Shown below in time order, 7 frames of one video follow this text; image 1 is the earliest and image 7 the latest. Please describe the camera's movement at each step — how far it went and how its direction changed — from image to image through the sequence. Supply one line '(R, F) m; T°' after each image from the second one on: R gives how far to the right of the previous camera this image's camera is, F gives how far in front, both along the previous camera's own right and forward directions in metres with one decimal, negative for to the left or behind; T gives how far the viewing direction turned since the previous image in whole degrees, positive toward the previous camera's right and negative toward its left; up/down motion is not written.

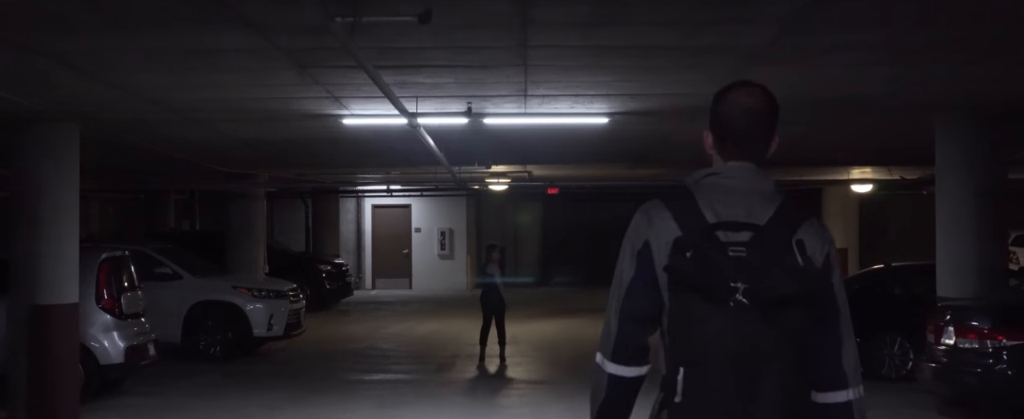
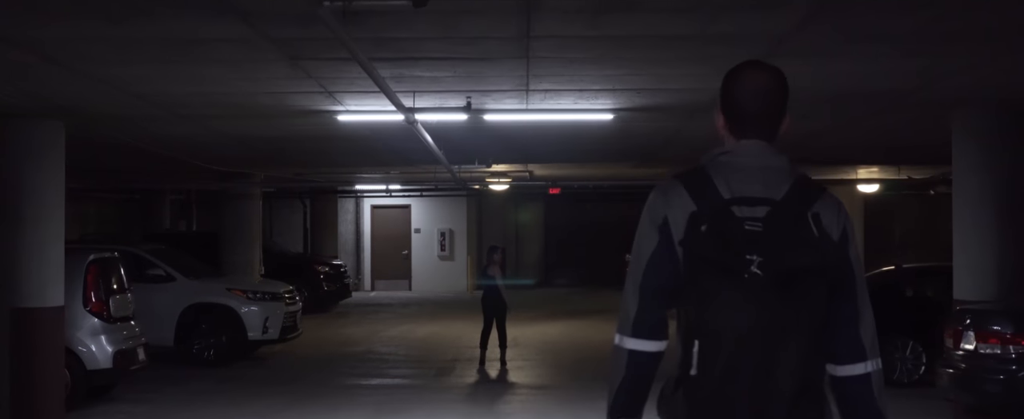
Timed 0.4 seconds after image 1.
(0.0, +0.3) m; 0°
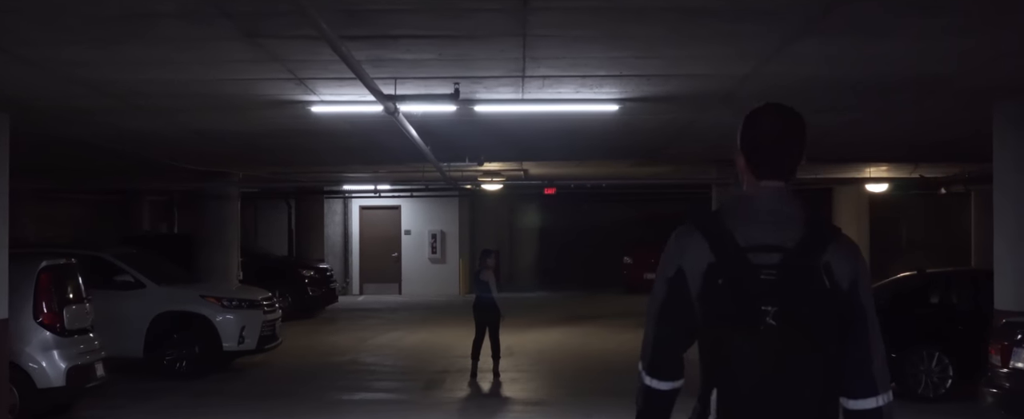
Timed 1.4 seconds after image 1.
(0.0, +0.9) m; 0°
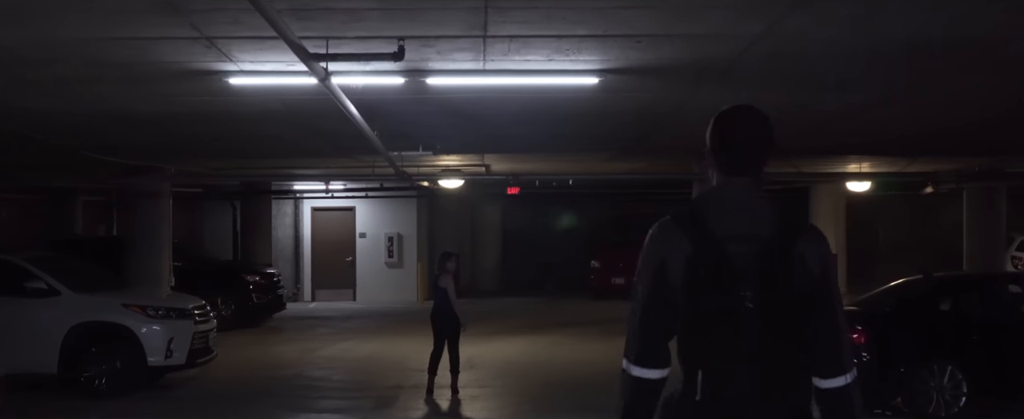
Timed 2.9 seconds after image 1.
(0.0, +1.3) m; +3°
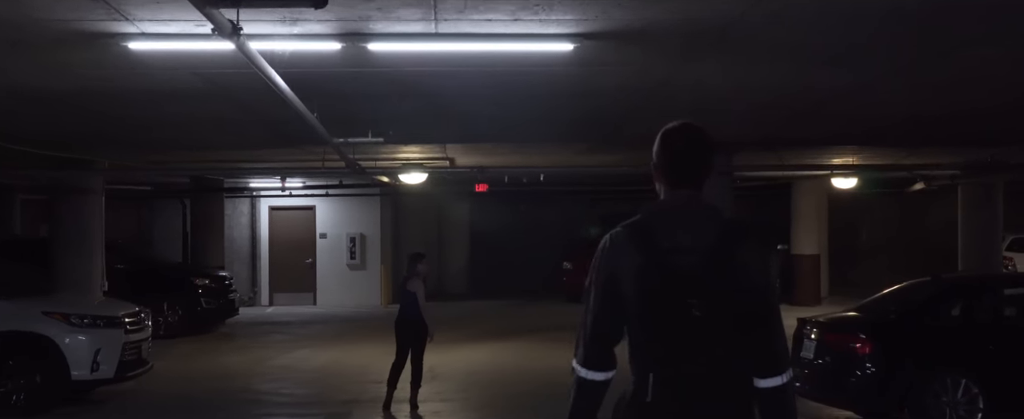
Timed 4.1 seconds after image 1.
(+0.1, +1.1) m; +2°
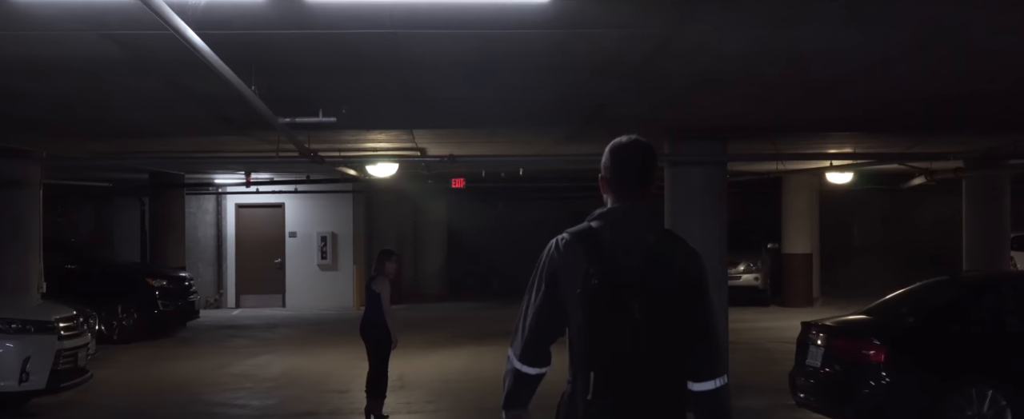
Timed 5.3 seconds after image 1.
(+0.1, +0.9) m; +1°
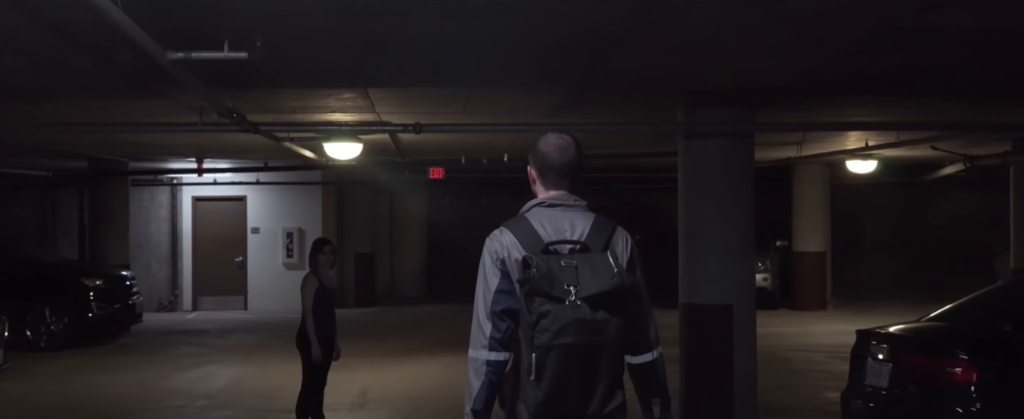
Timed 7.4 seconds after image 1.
(+0.1, +1.7) m; +1°
